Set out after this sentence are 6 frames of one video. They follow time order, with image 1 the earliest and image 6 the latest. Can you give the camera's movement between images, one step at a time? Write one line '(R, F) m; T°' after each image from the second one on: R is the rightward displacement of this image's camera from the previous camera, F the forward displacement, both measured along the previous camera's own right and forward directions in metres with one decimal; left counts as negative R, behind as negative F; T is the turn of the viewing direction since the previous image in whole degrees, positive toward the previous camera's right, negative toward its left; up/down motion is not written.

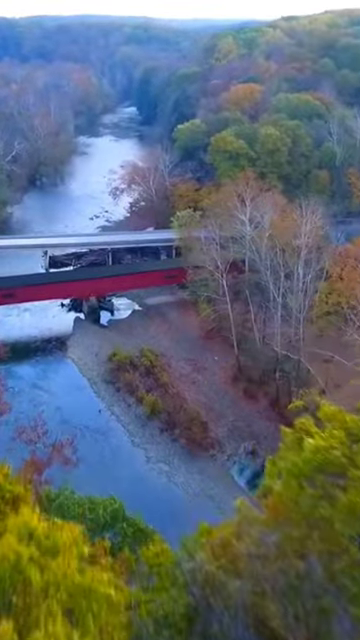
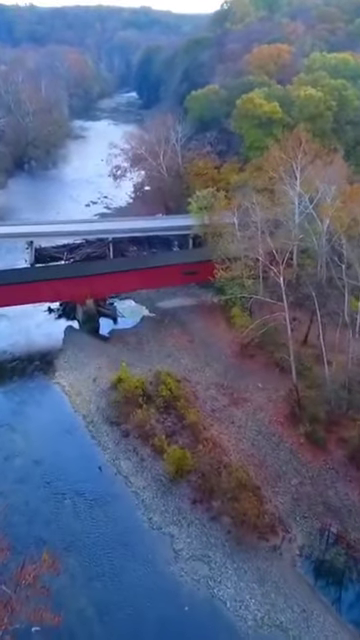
(-1.4, +10.9) m; 0°
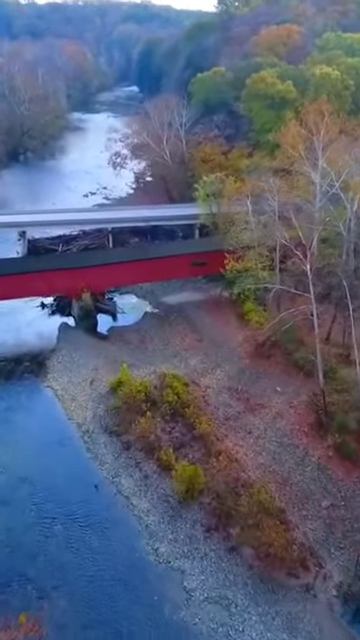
(-0.3, +3.4) m; 0°
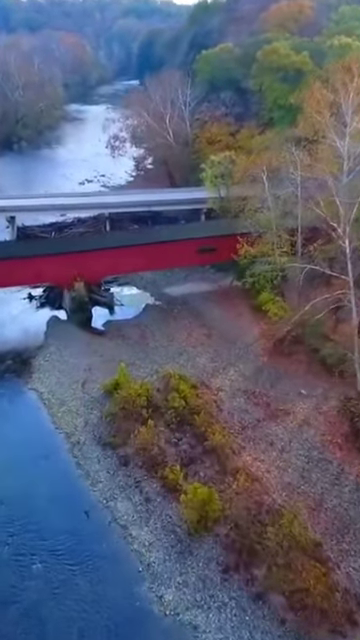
(-0.2, +3.8) m; 0°
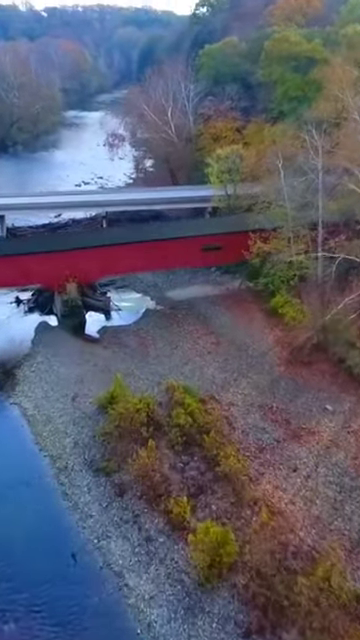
(-0.2, +2.9) m; 0°
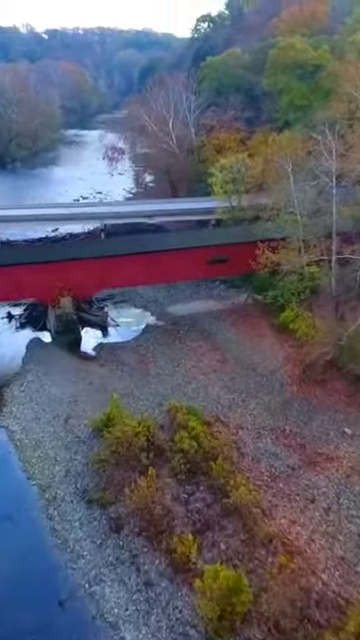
(-0.1, +1.7) m; 0°
